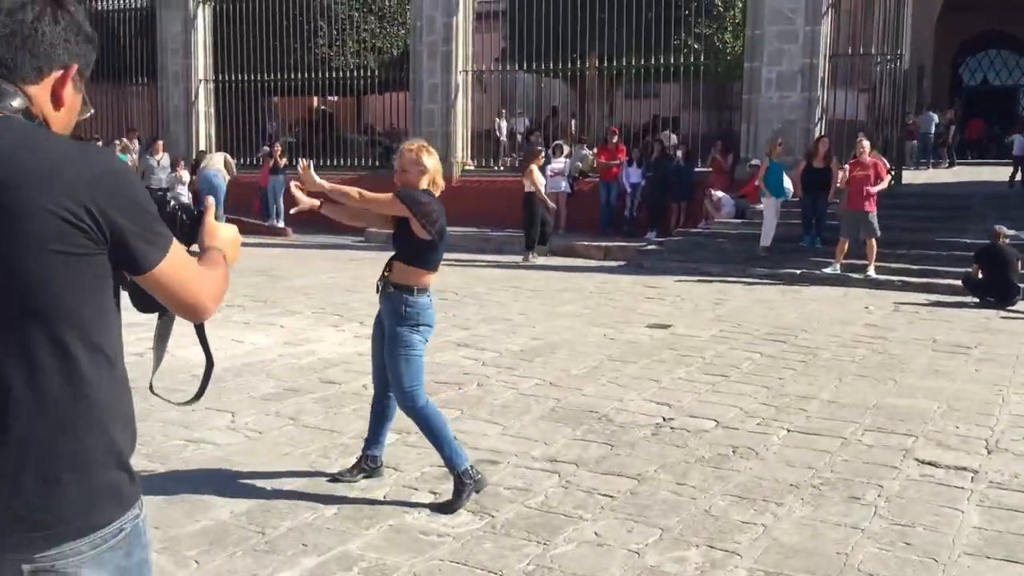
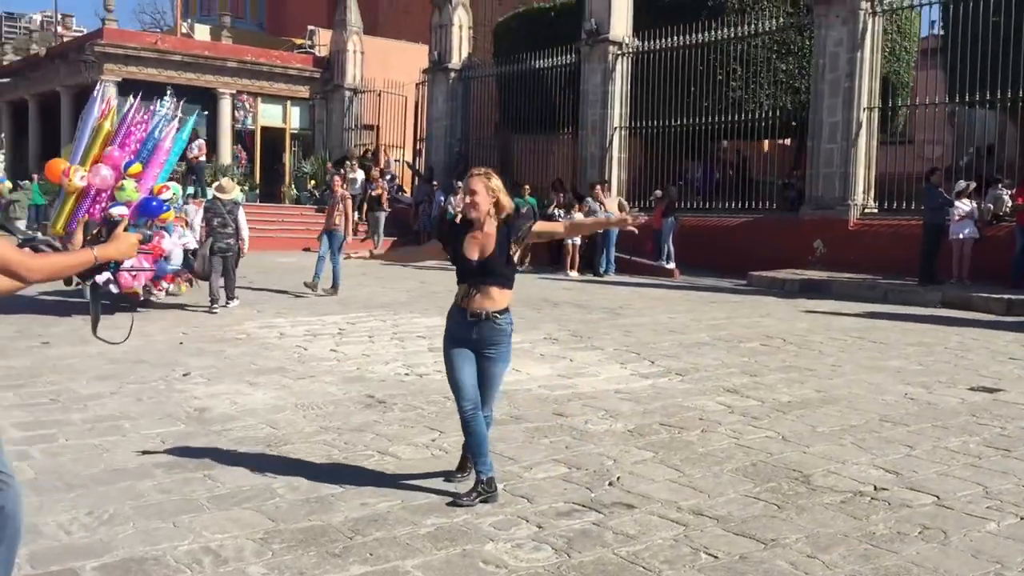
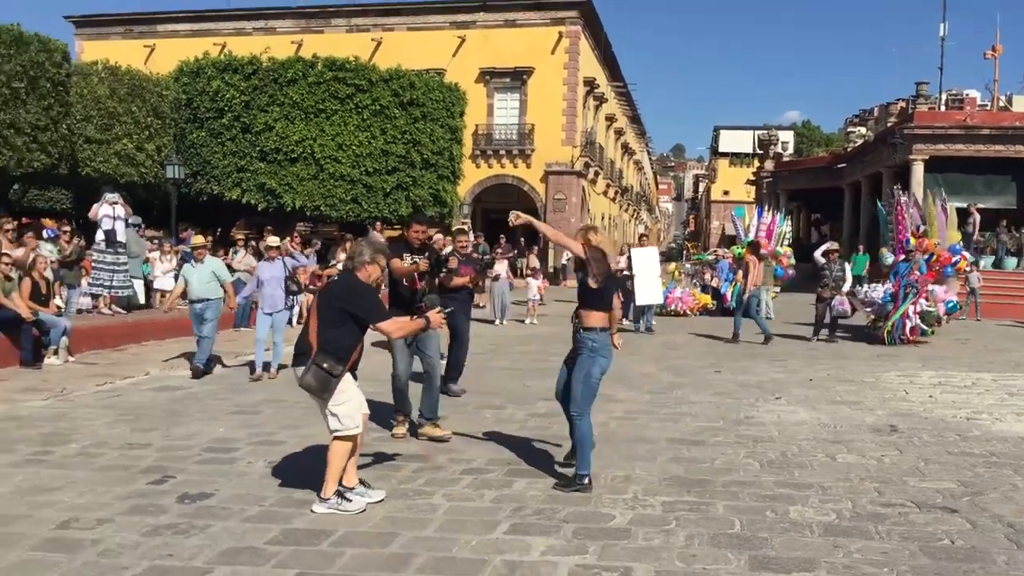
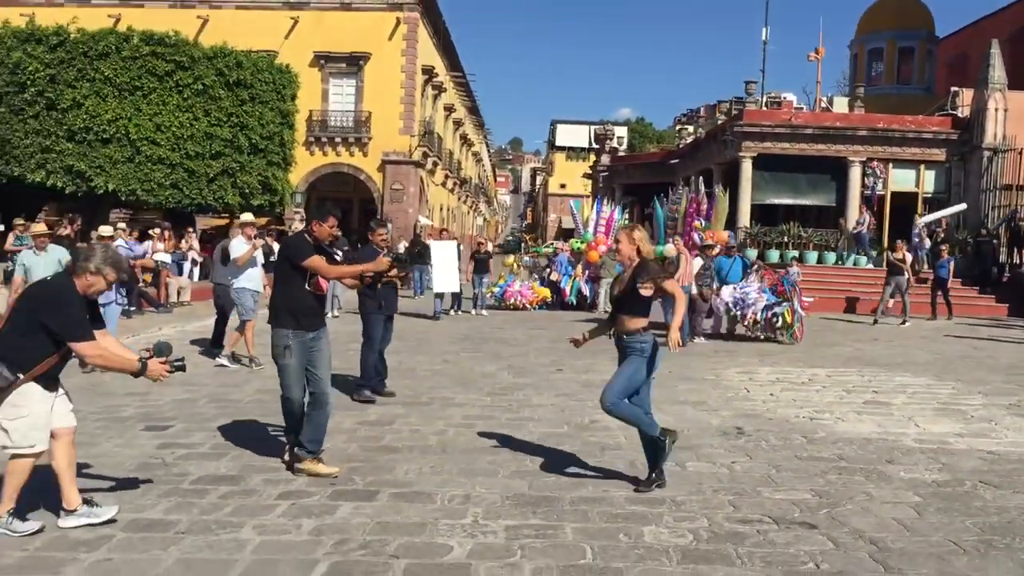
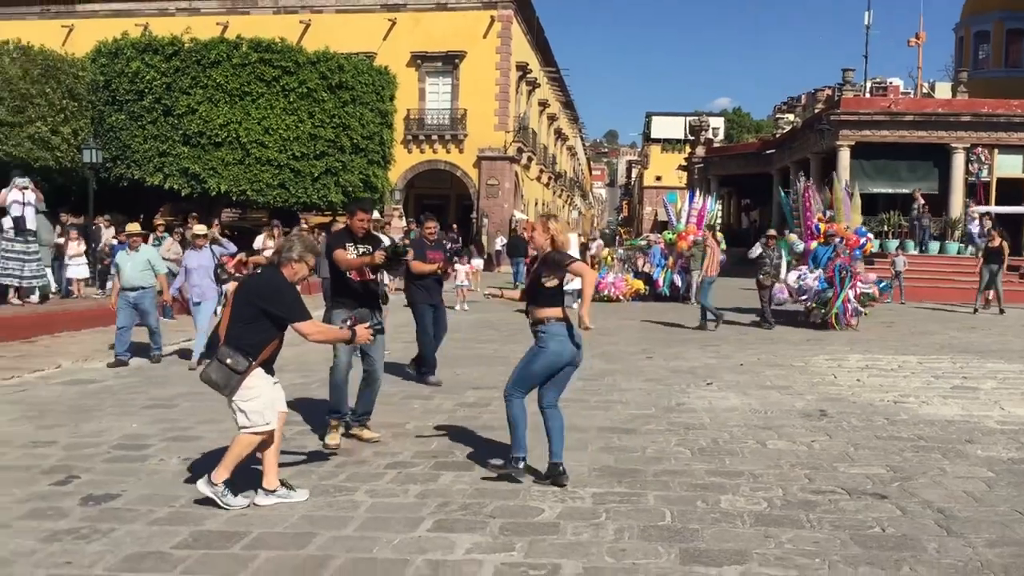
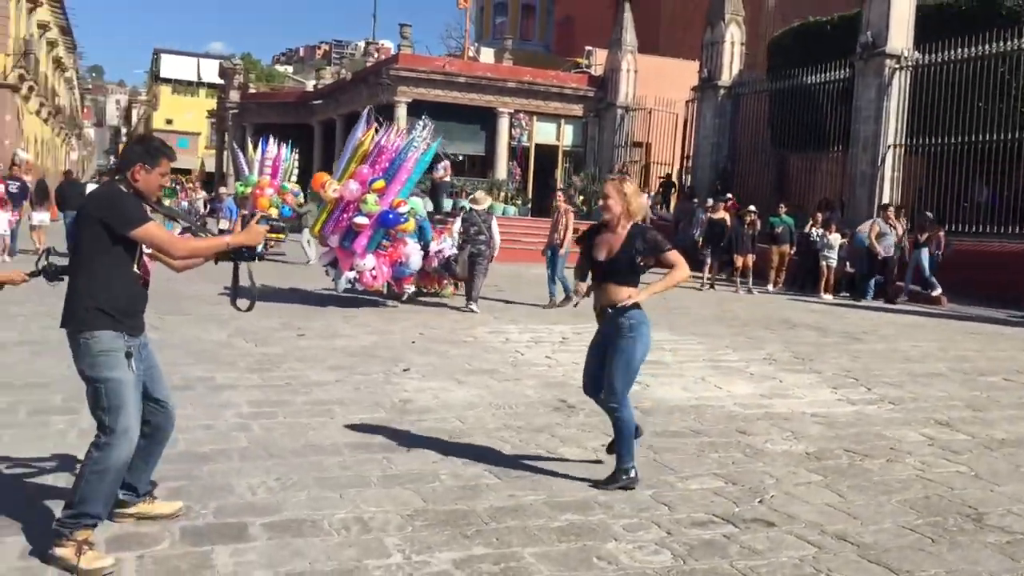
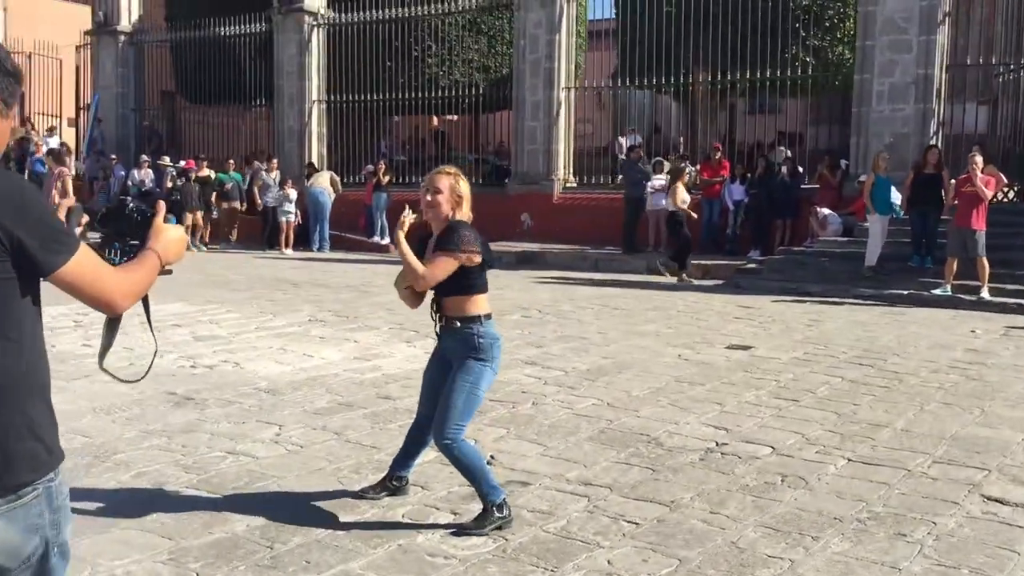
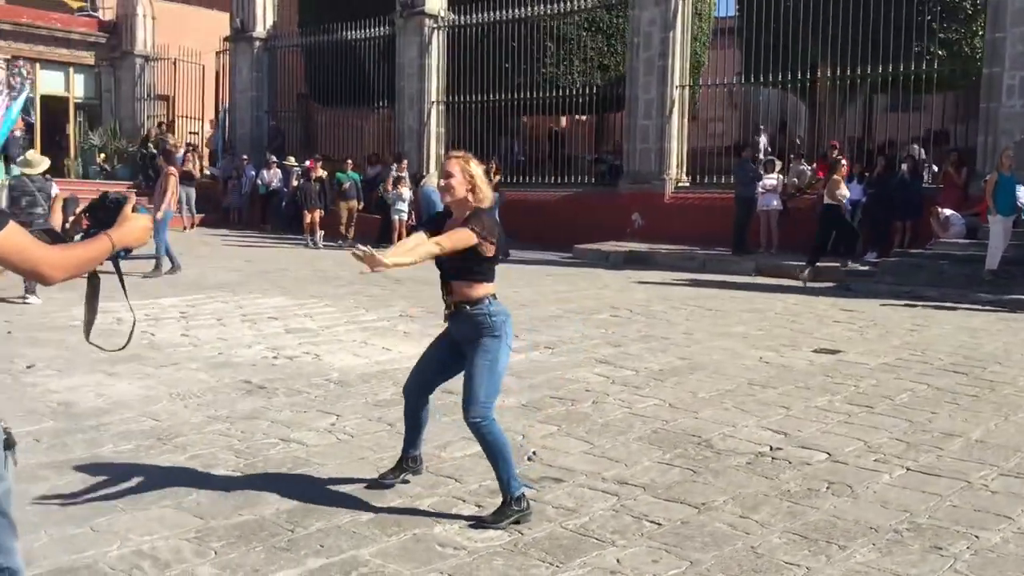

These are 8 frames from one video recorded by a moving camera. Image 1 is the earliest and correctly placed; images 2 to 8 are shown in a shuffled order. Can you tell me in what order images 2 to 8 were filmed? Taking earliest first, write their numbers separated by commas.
7, 8, 2, 6, 4, 5, 3
